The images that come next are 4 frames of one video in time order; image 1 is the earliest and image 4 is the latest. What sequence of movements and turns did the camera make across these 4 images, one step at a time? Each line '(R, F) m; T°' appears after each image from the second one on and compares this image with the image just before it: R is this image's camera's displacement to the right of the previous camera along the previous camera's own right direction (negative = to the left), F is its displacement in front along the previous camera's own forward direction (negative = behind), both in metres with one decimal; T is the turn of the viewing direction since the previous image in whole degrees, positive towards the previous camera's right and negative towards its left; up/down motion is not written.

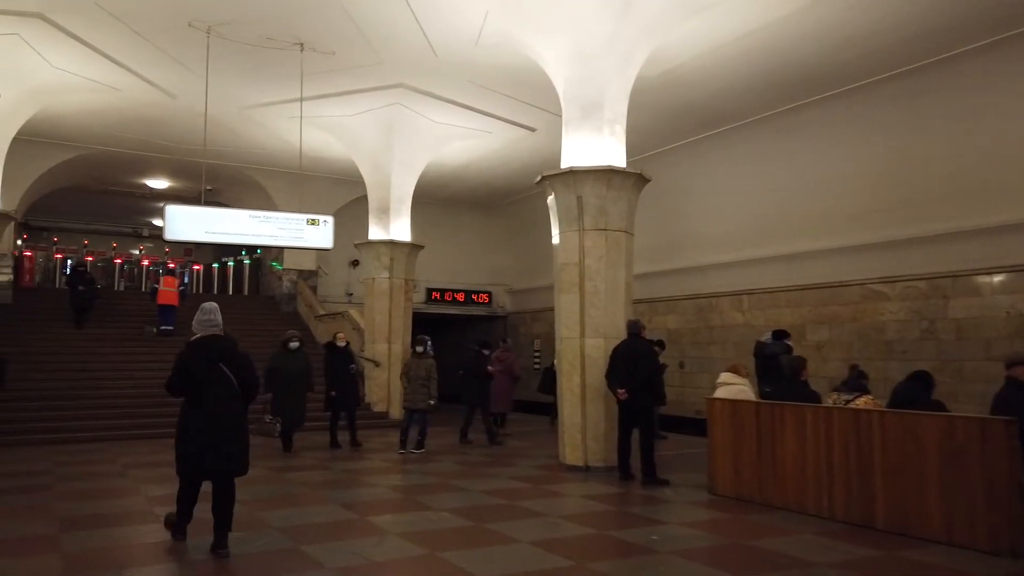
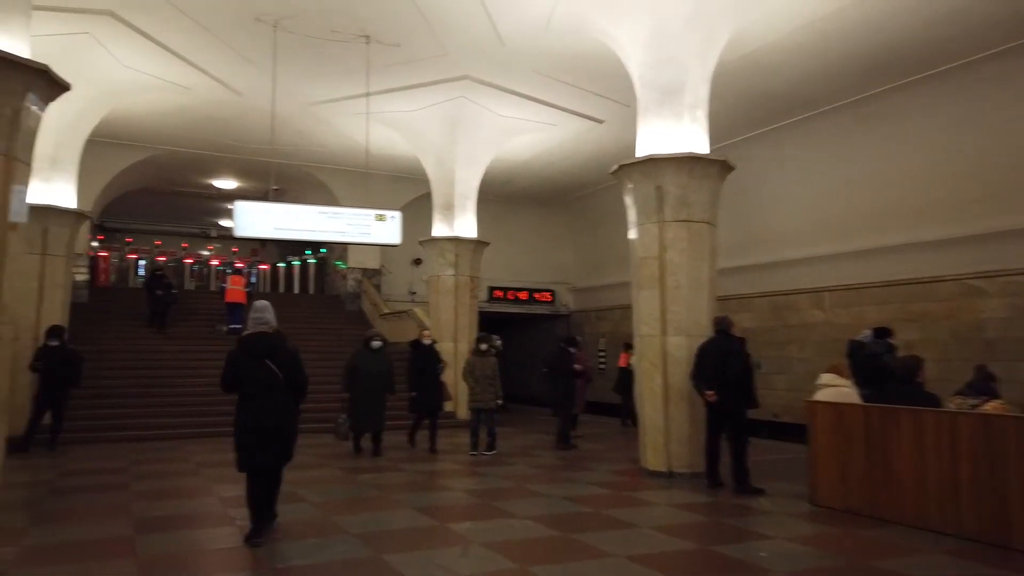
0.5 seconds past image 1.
(-0.2, +0.3) m; -4°
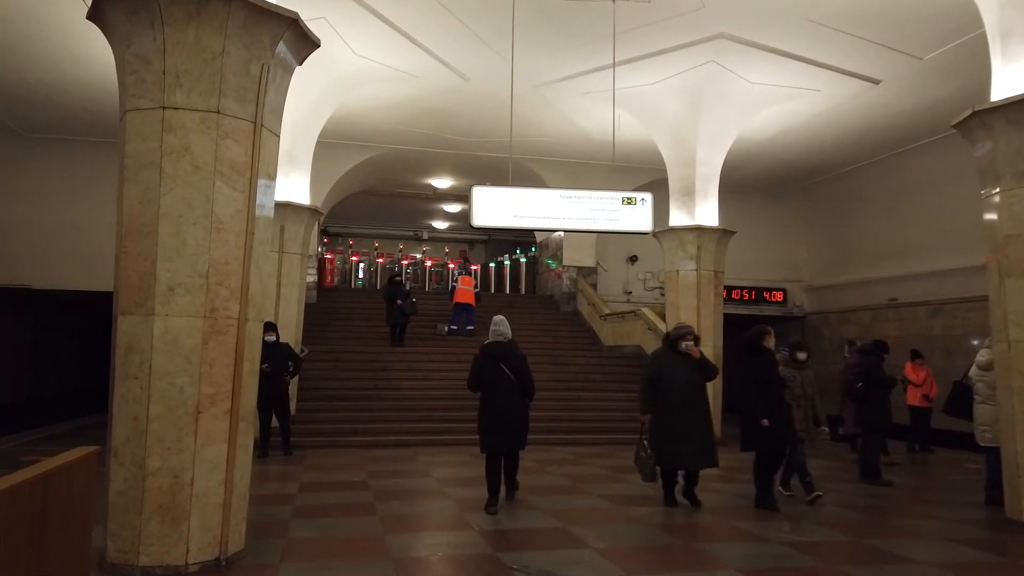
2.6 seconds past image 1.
(-0.9, +1.2) m; -14°
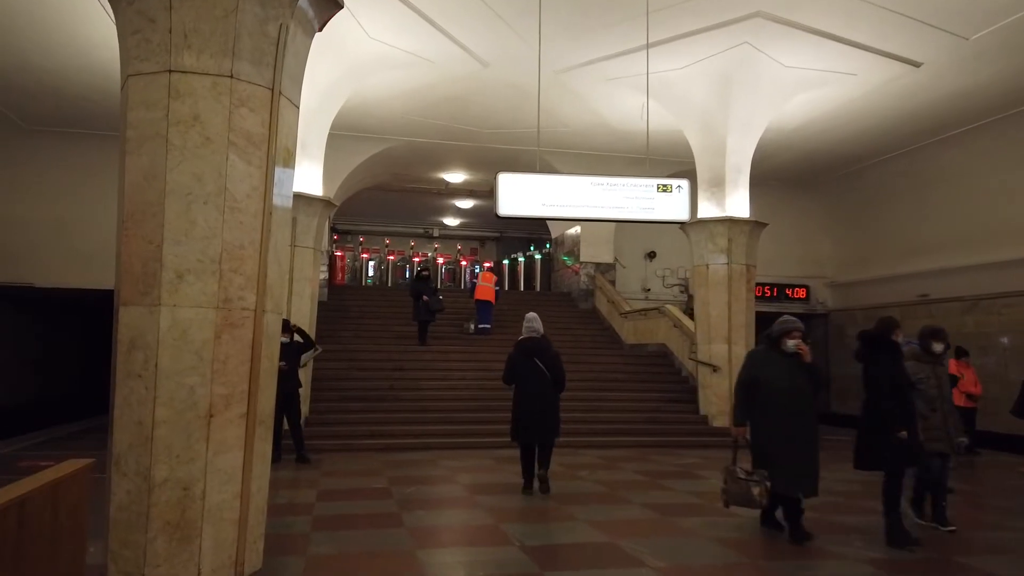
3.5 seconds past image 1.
(-0.2, +0.5) m; 0°
